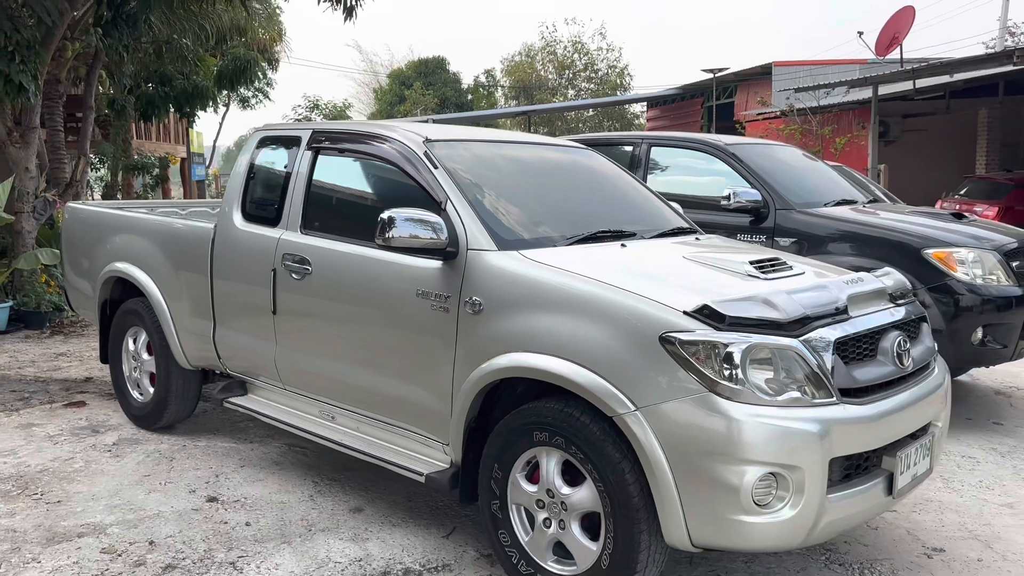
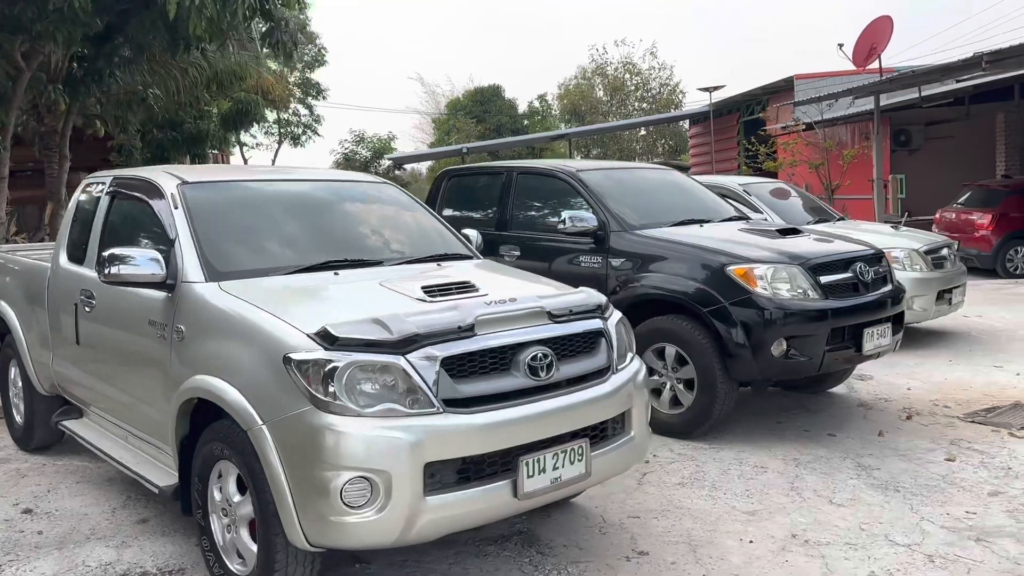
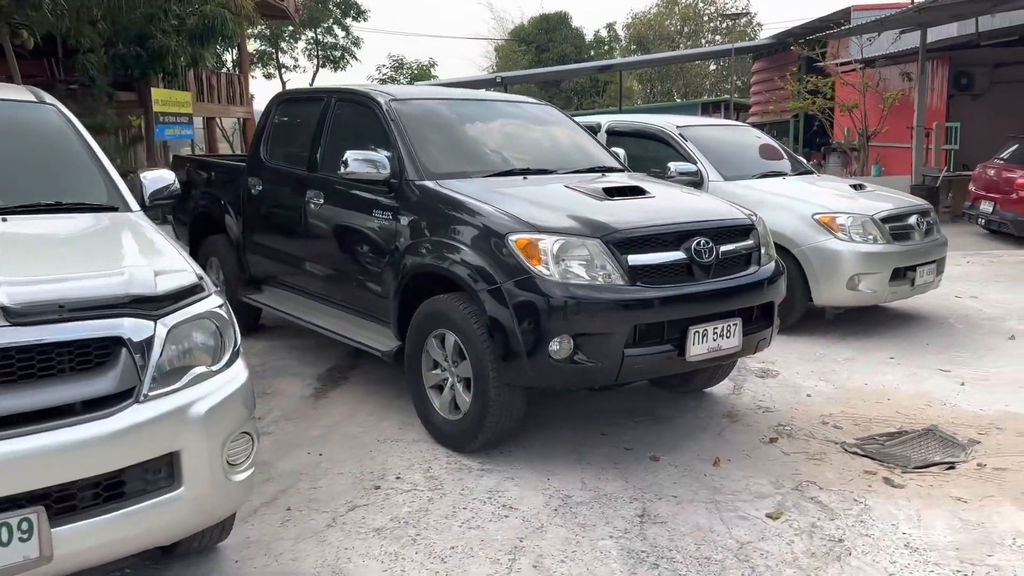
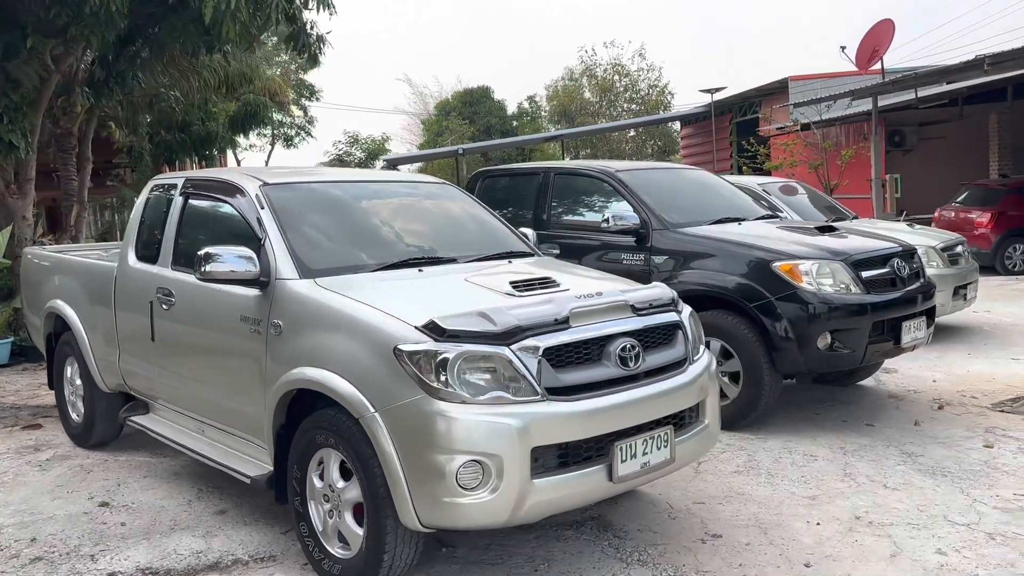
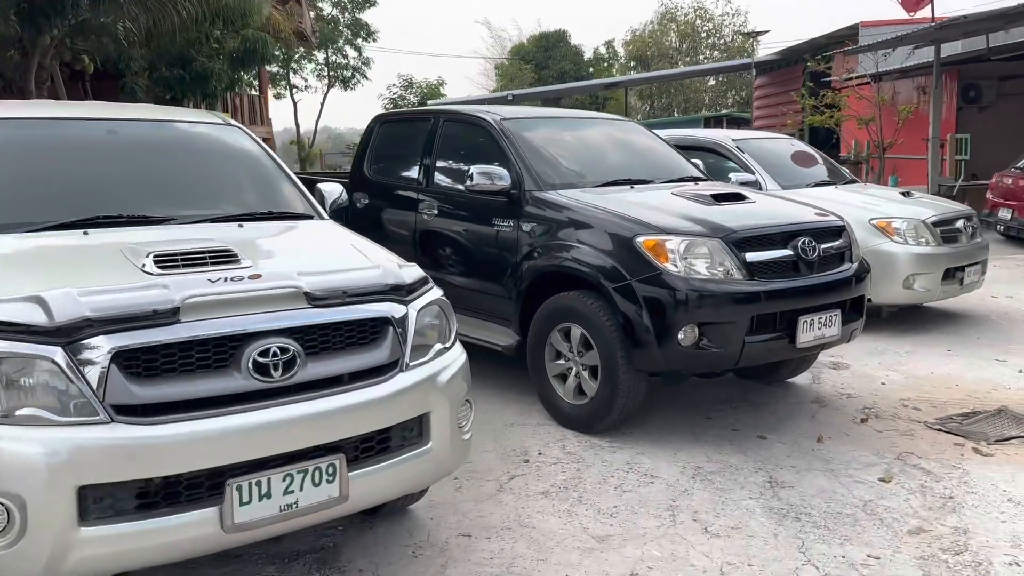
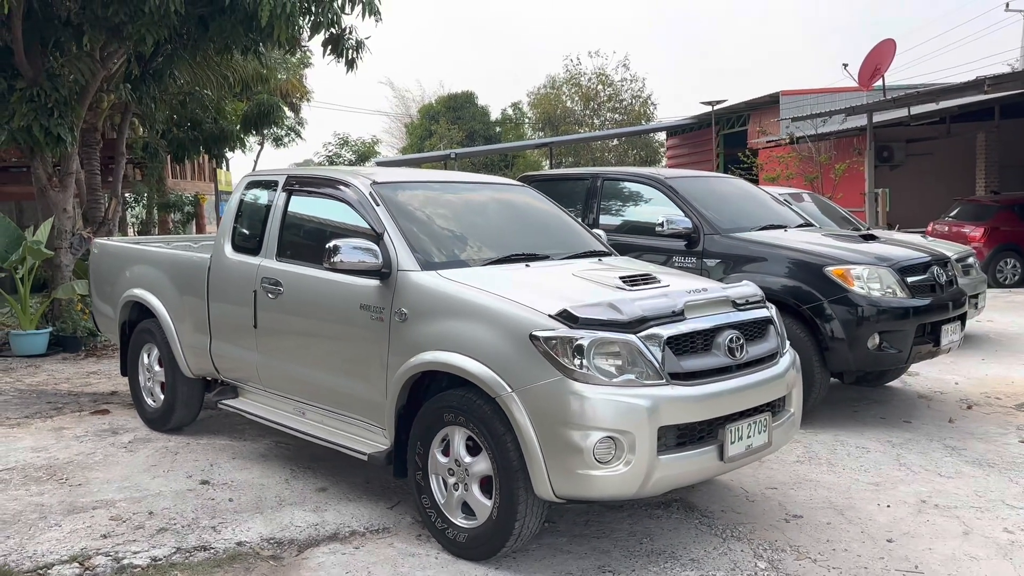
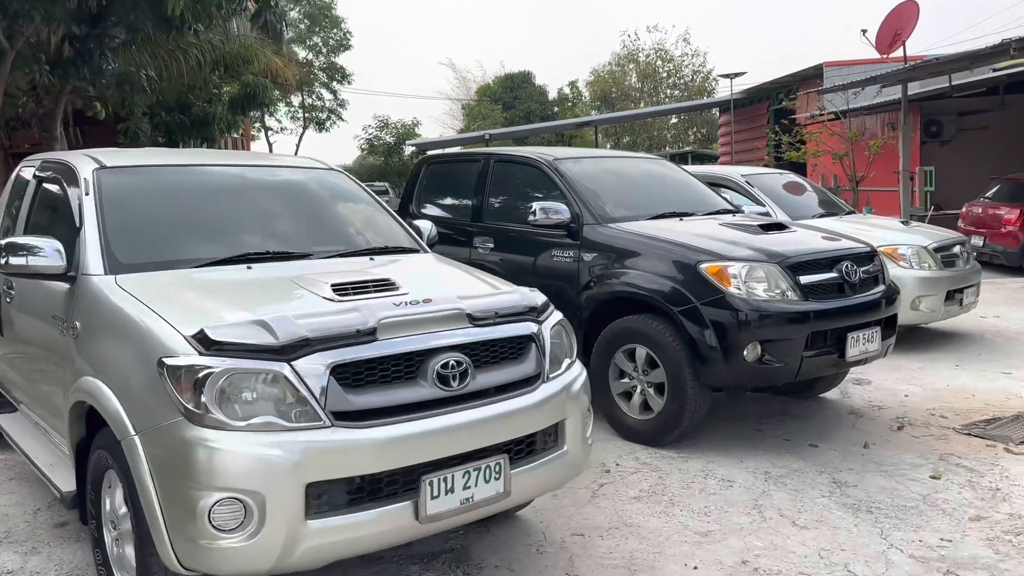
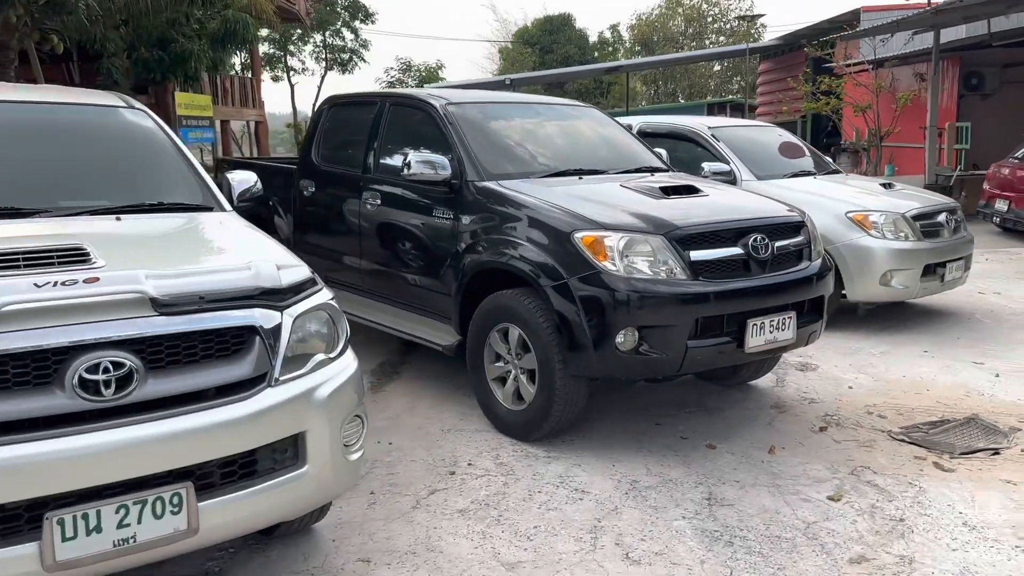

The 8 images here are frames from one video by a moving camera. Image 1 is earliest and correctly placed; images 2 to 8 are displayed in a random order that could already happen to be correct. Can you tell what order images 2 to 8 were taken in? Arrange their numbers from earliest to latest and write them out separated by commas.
6, 4, 2, 7, 5, 8, 3
